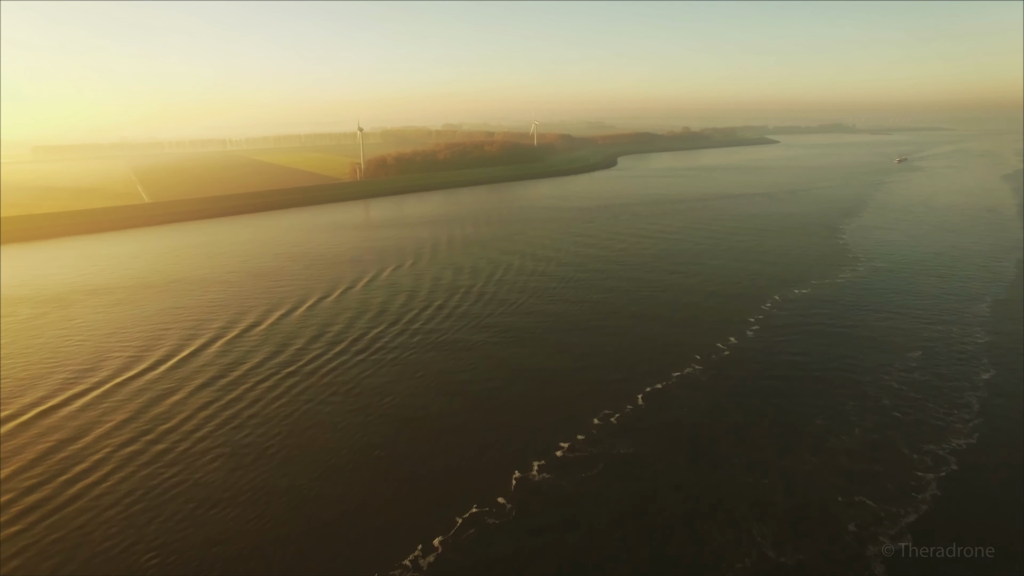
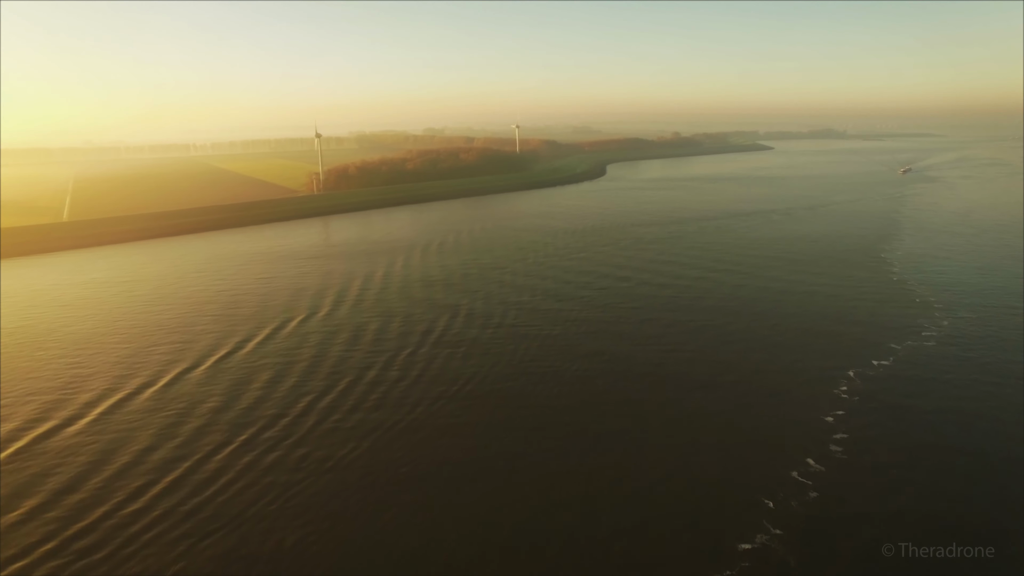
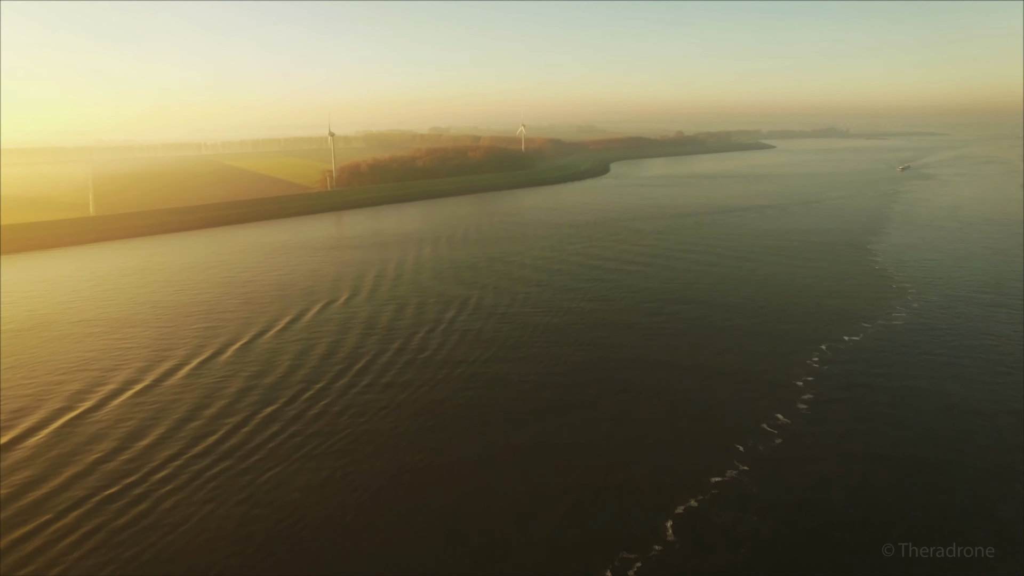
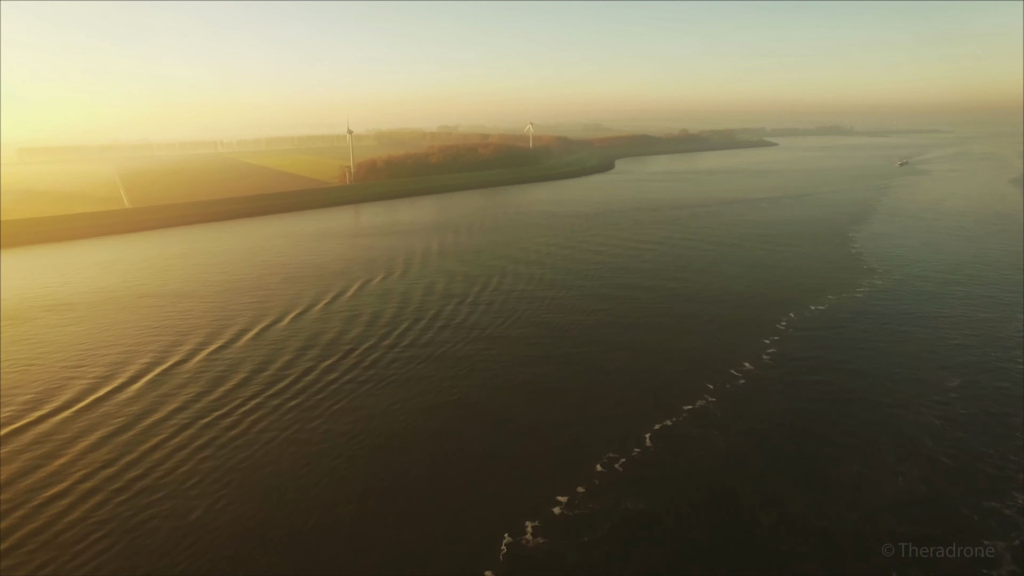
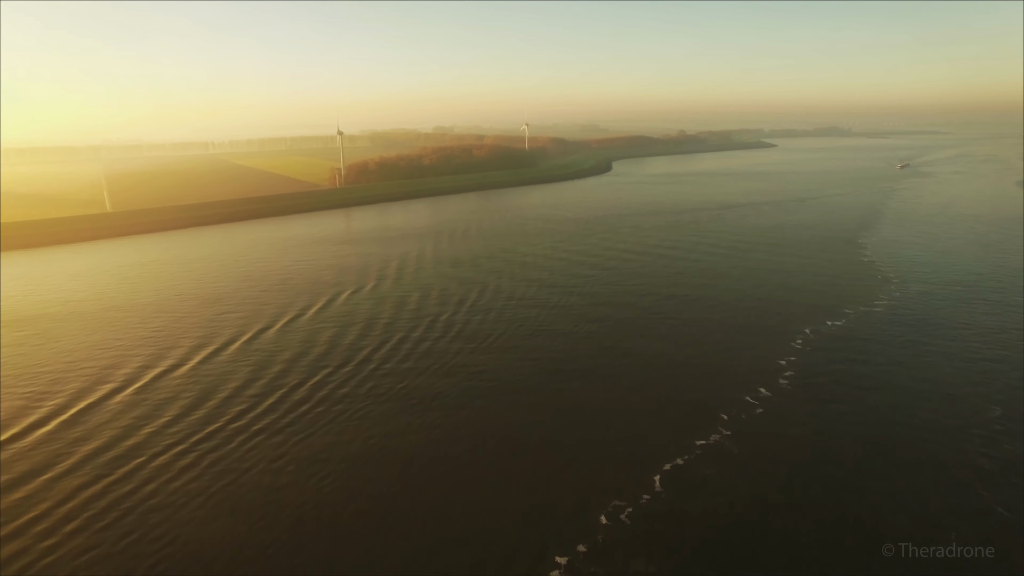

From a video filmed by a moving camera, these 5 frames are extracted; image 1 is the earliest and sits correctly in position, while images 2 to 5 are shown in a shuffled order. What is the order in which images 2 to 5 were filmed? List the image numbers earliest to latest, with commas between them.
4, 5, 3, 2
